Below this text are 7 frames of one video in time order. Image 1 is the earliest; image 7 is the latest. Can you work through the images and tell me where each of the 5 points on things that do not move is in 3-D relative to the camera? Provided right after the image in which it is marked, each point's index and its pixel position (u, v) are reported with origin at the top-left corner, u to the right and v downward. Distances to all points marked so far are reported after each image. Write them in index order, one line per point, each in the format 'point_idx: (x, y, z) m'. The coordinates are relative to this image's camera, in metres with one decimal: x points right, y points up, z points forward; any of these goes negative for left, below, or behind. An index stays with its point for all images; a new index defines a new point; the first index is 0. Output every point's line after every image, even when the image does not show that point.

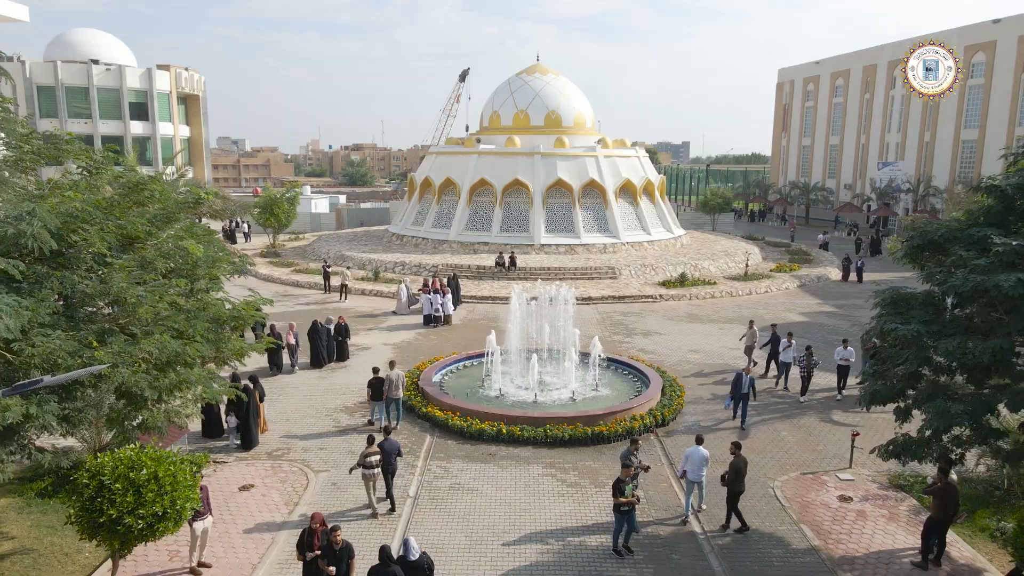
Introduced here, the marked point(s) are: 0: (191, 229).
0: (-2.1, +0.4, +8.2) m
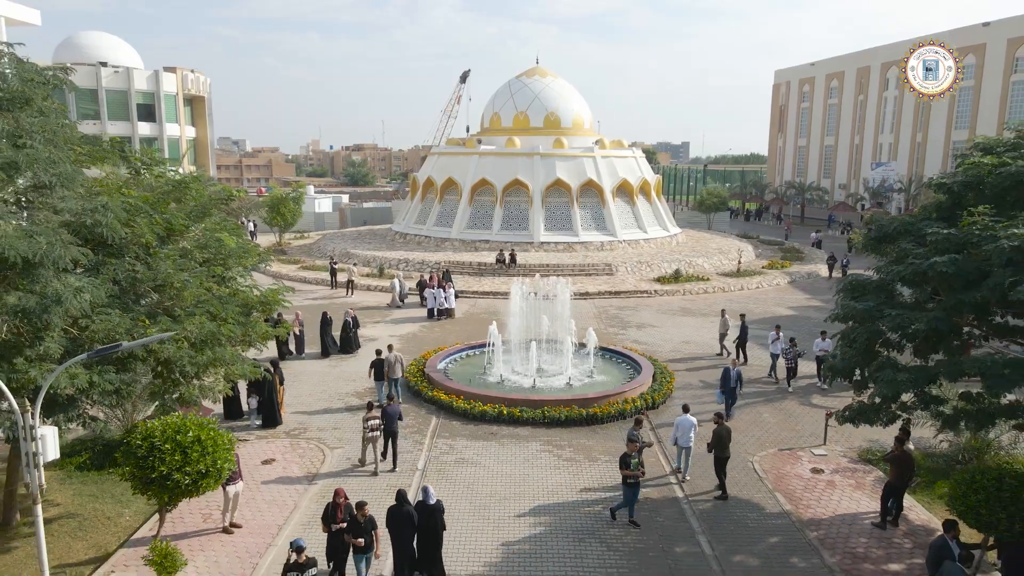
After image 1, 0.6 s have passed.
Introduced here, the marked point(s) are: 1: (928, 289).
0: (-2.1, +0.5, +9.0) m
1: (+2.3, 0.0, +7.3) m
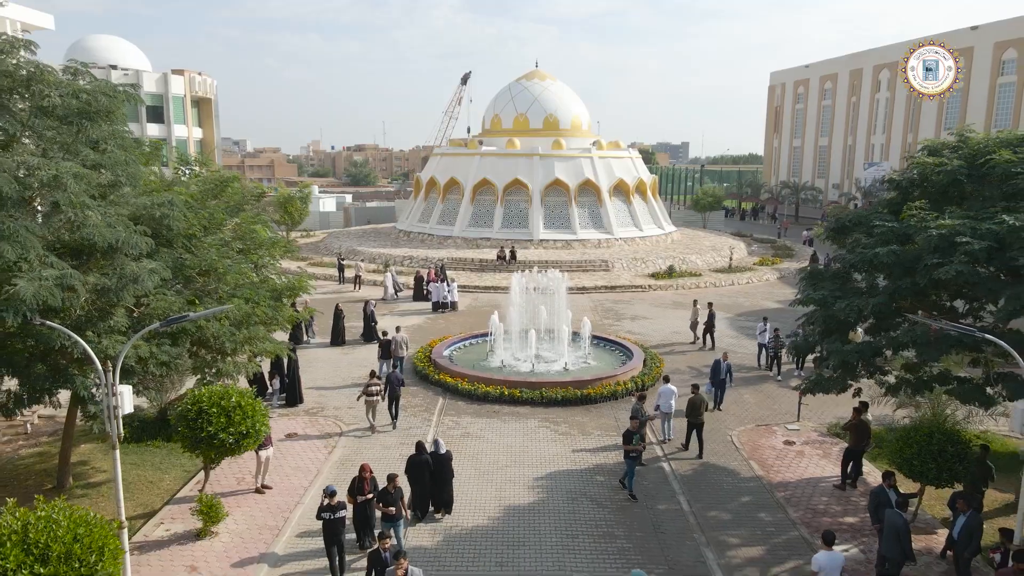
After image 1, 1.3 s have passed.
0: (-2.1, +0.6, +10.1) m
1: (+2.3, +0.1, +8.3) m
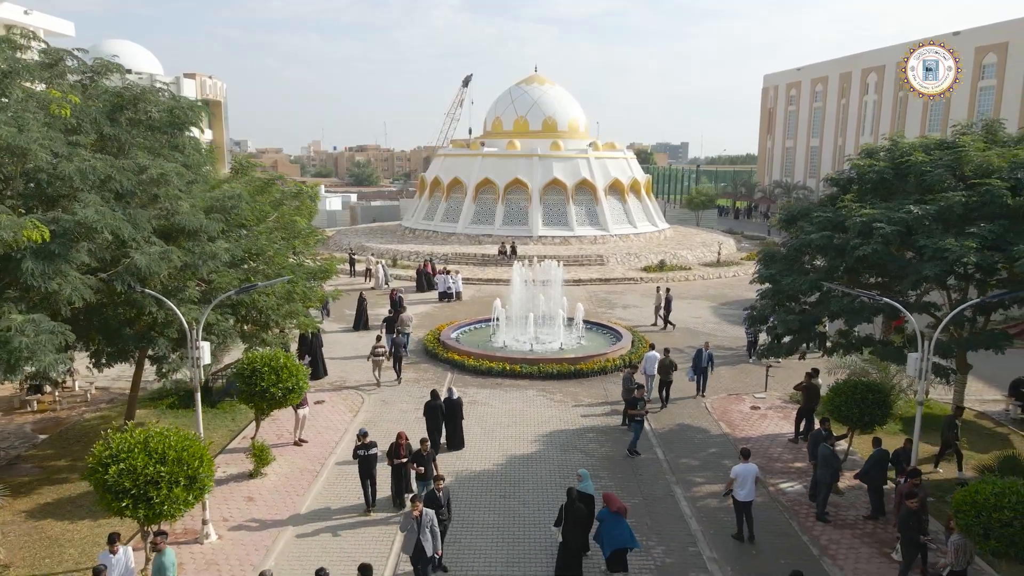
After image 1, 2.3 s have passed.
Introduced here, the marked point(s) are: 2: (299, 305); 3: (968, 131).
0: (-2.1, +0.7, +11.8) m
1: (+2.4, +0.3, +10.0) m
2: (-1.9, -0.1, +11.5) m
3: (+3.6, +1.3, +10.2) m
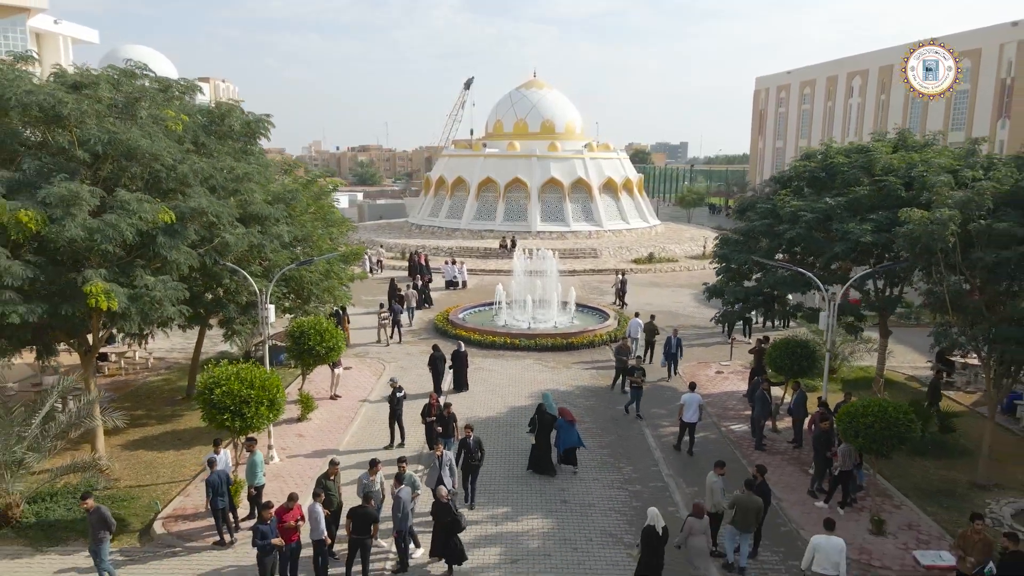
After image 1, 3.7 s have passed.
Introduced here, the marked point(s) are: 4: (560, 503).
0: (-2.1, +0.9, +14.1) m
1: (+2.4, +0.5, +12.3) m
2: (-1.9, +0.1, +13.8) m
3: (+3.6, +1.5, +12.5) m
4: (+0.4, -1.6, +9.6) m
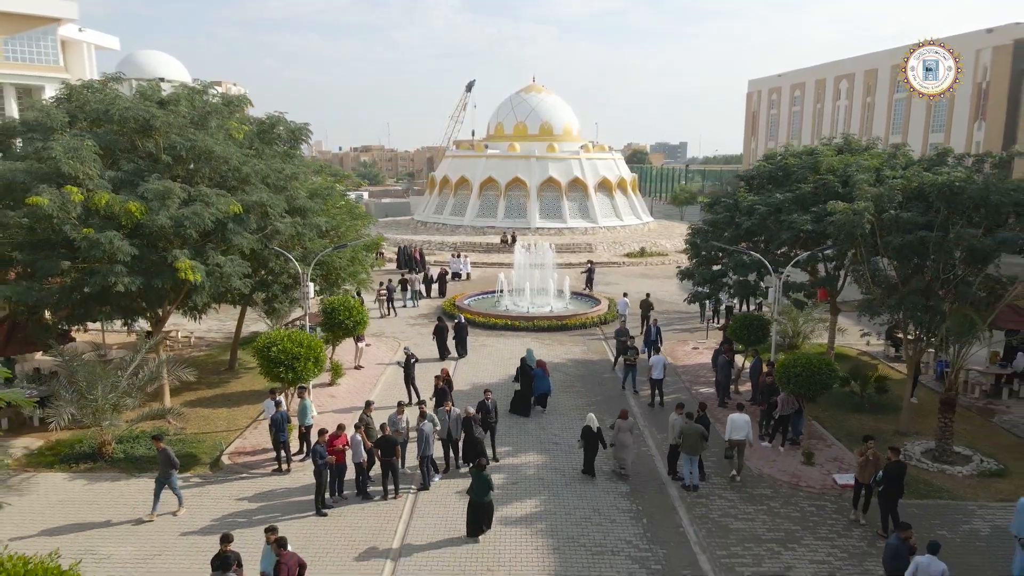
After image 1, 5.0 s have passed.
0: (-2.0, +1.1, +16.2) m
1: (+2.4, +0.7, +14.4) m
2: (-1.9, +0.3, +15.9) m
3: (+3.6, +1.7, +14.5) m
4: (+0.4, -1.4, +11.7) m
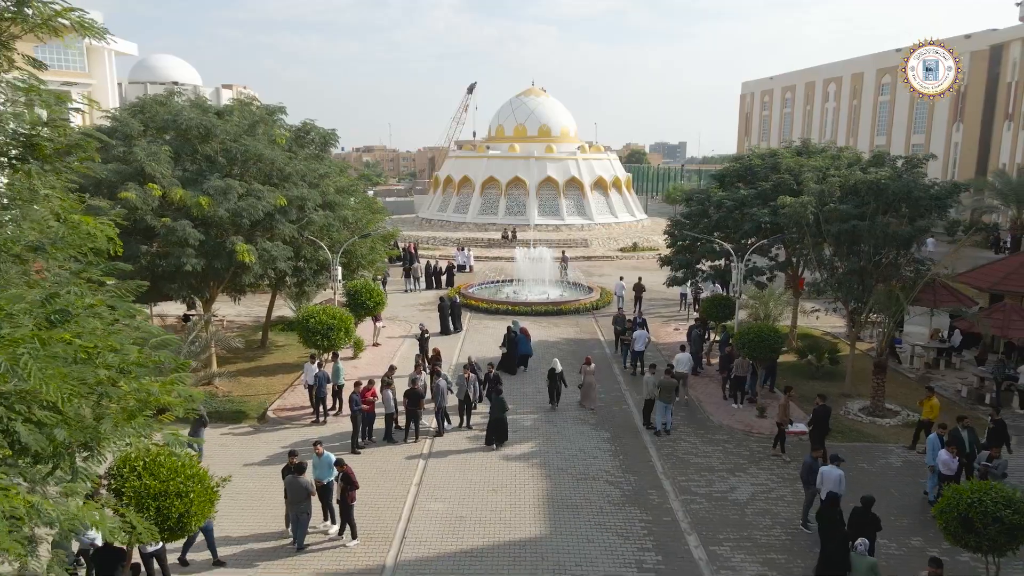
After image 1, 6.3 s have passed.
0: (-2.0, +1.3, +18.2) m
1: (+2.4, +0.9, +16.4) m
2: (-1.9, +0.4, +18.0) m
3: (+3.7, +1.9, +16.6) m
4: (+0.4, -1.2, +13.7) m
